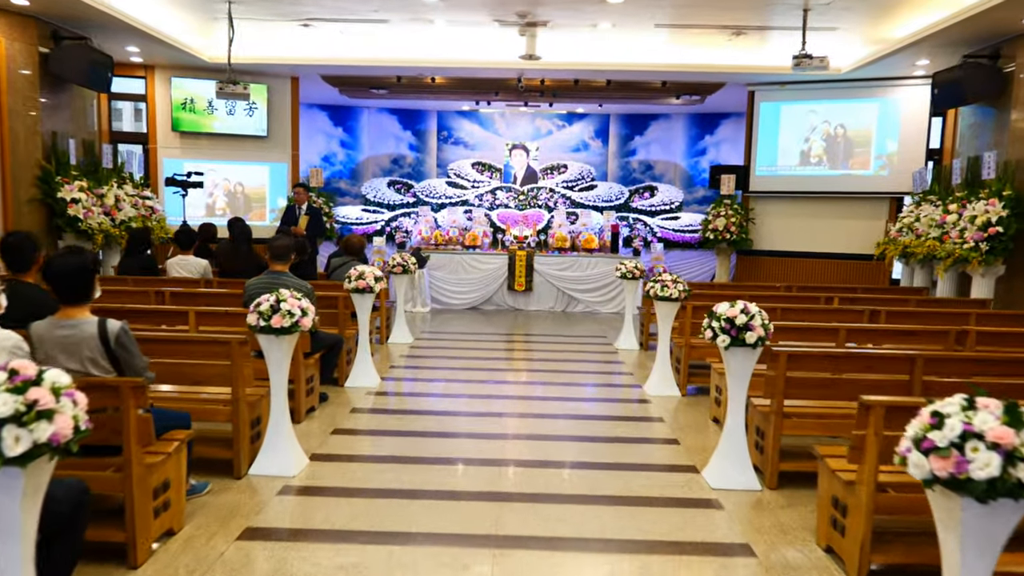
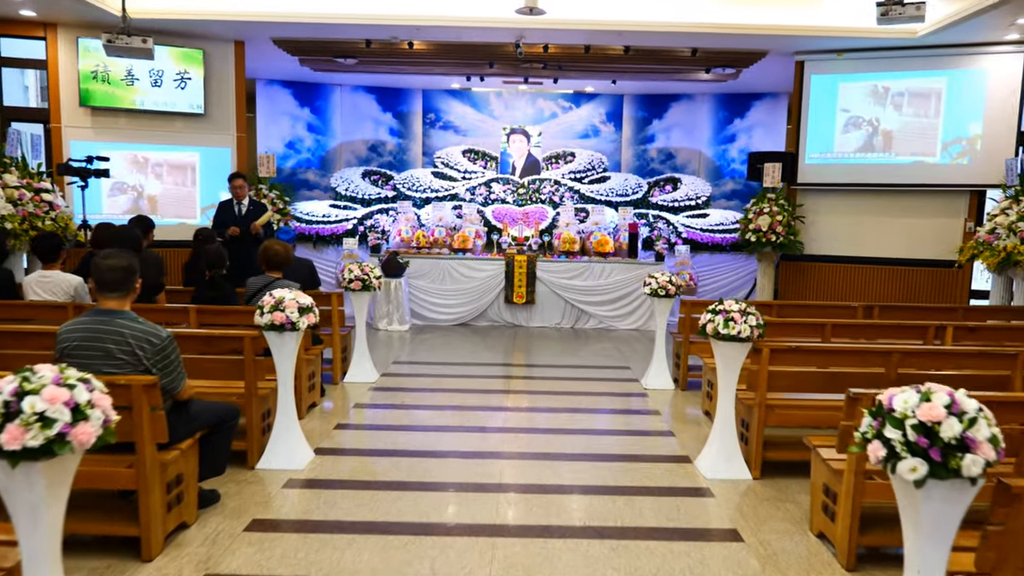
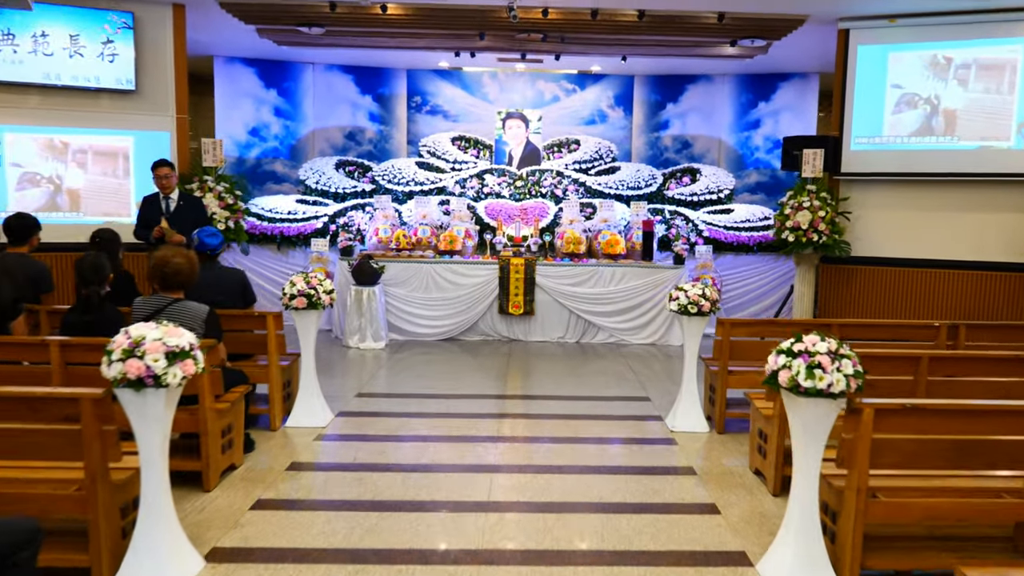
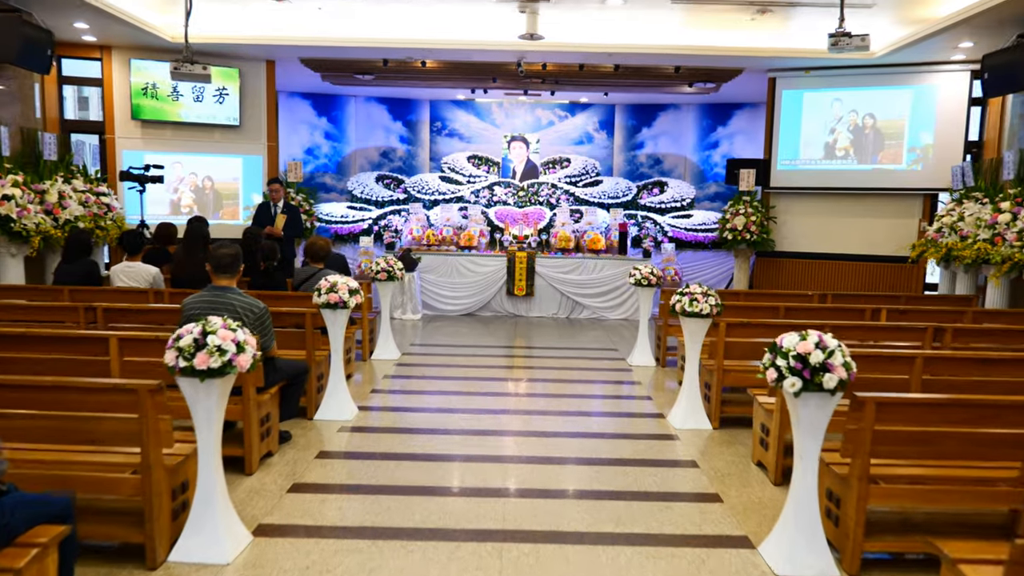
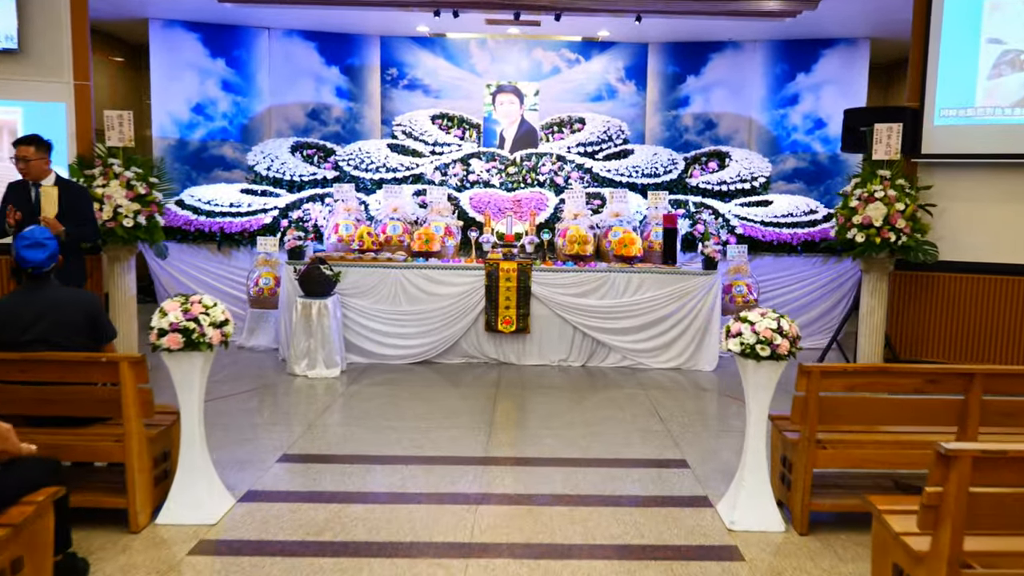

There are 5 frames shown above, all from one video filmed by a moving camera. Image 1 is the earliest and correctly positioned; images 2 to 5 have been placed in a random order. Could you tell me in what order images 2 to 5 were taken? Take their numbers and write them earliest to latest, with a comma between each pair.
4, 2, 3, 5
